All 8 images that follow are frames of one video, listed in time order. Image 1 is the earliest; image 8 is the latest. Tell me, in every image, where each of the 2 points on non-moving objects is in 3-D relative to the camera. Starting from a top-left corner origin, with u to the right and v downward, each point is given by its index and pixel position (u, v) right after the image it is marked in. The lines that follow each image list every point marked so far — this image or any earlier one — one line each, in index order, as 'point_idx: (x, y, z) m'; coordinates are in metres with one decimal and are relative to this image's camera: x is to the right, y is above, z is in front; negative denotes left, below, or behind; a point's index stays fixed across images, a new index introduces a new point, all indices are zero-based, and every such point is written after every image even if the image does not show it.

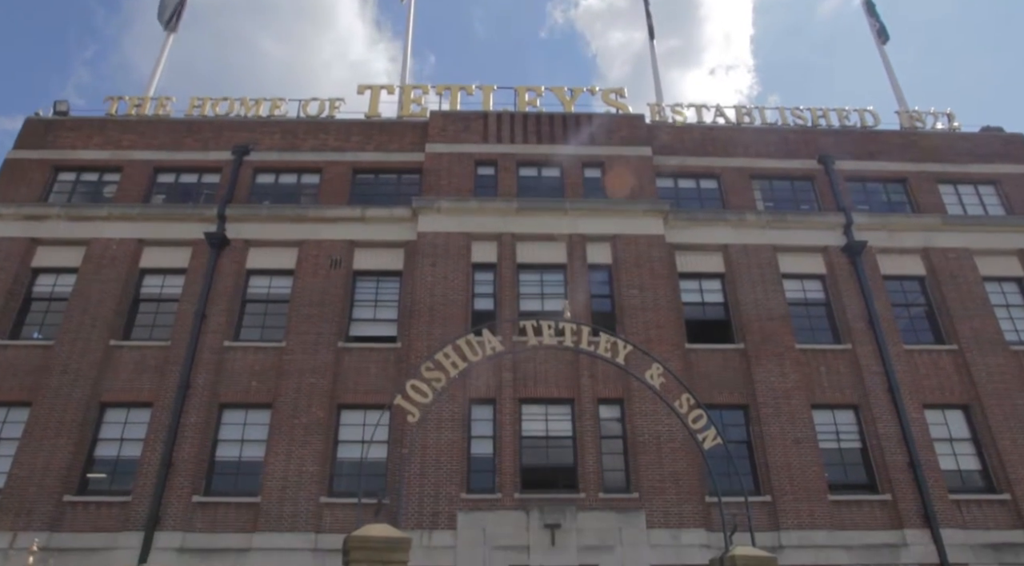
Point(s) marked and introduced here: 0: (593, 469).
0: (+1.8, -4.2, +16.4) m
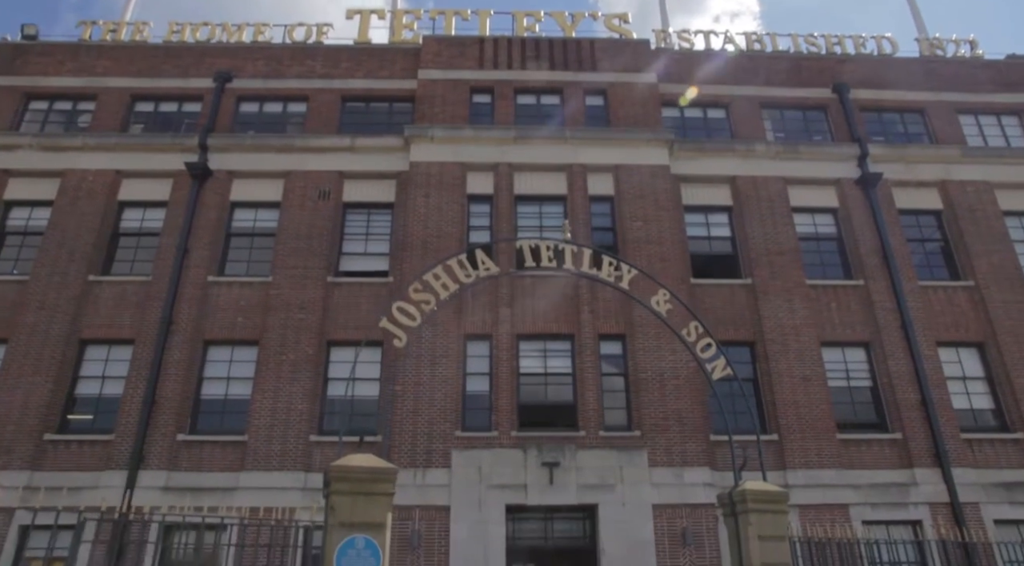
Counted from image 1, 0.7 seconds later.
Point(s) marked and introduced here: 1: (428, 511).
0: (+1.8, -2.7, +15.7) m
1: (-1.7, -4.6, +14.6) m
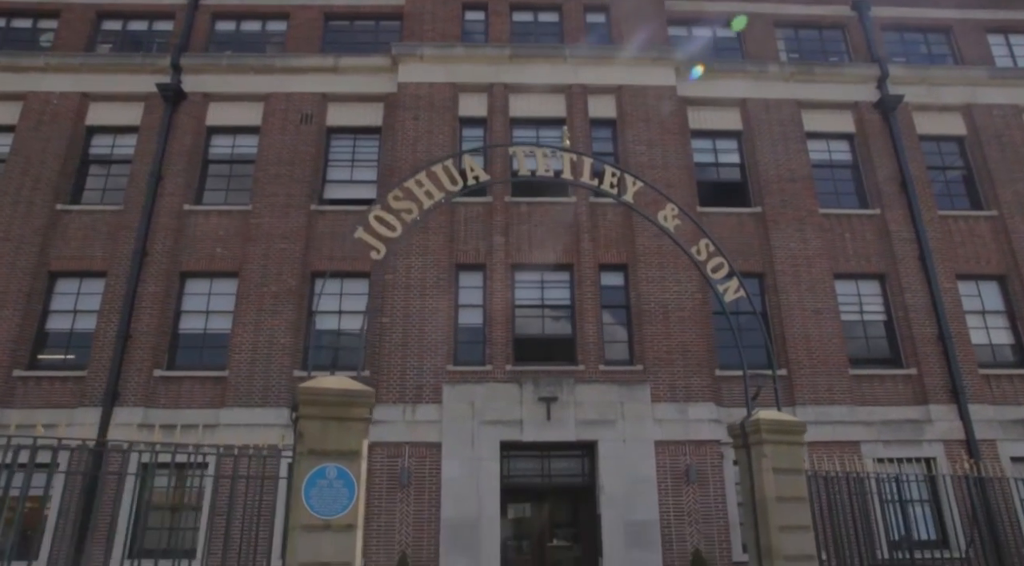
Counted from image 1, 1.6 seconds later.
0: (+1.7, -1.2, +14.9) m
1: (-1.8, -3.2, +13.9) m
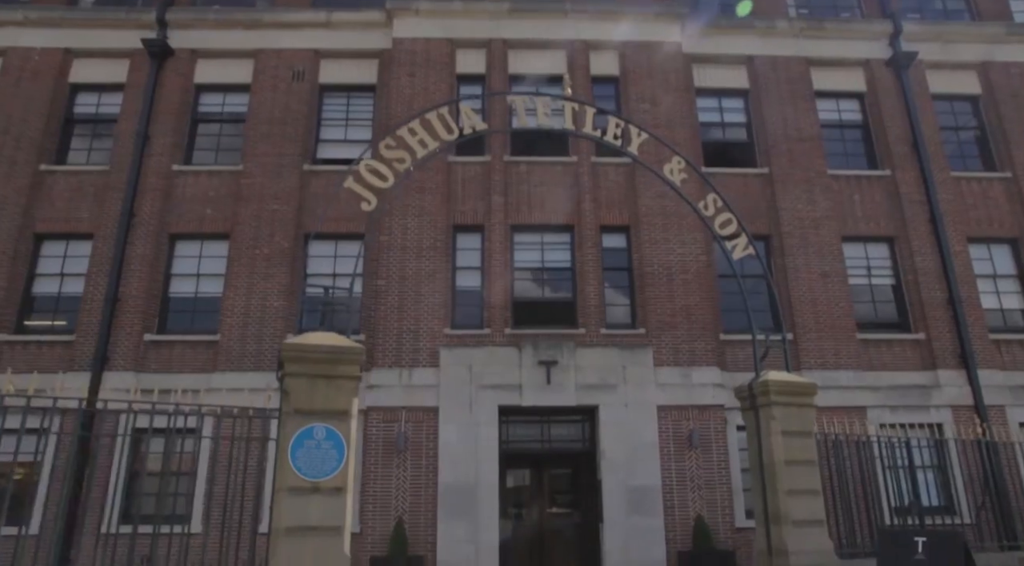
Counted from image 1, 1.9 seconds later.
0: (+1.7, -0.4, +14.5) m
1: (-1.8, -2.4, +13.6) m
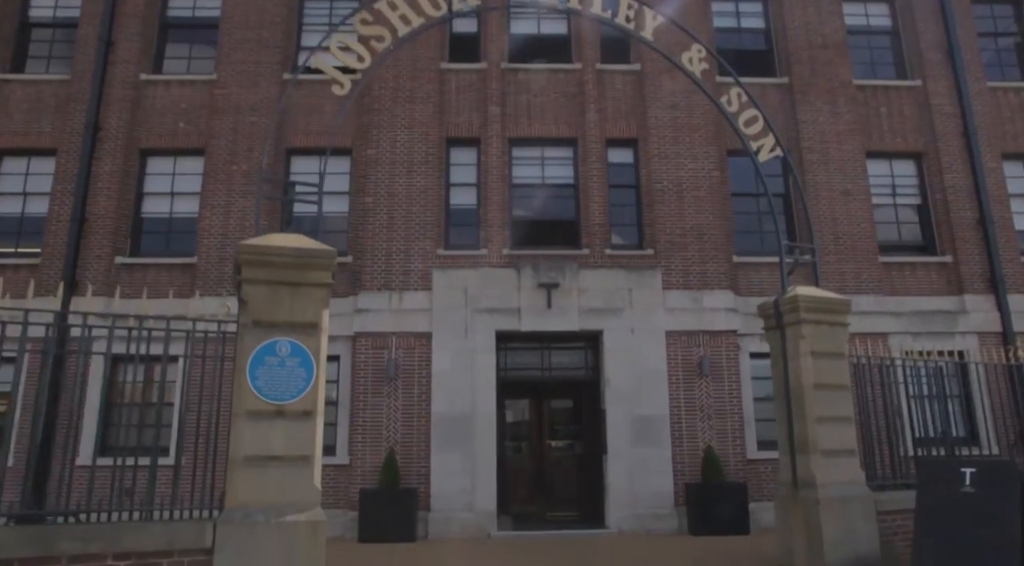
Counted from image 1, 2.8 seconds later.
0: (+1.6, +1.1, +13.4) m
1: (-1.8, -1.0, +12.7) m
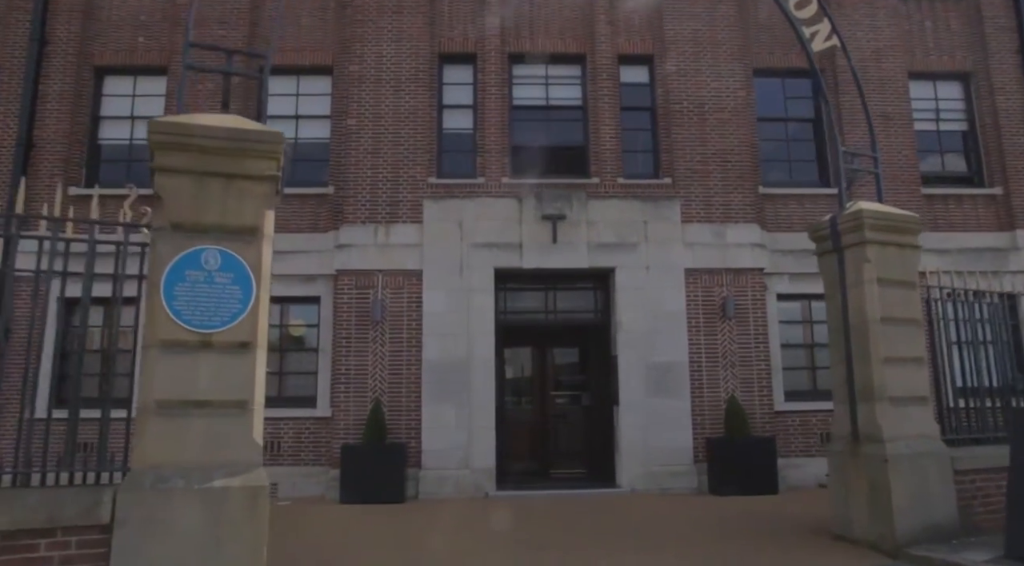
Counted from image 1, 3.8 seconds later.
0: (+1.6, +2.2, +11.9) m
1: (-1.8, +0.1, +11.3) m
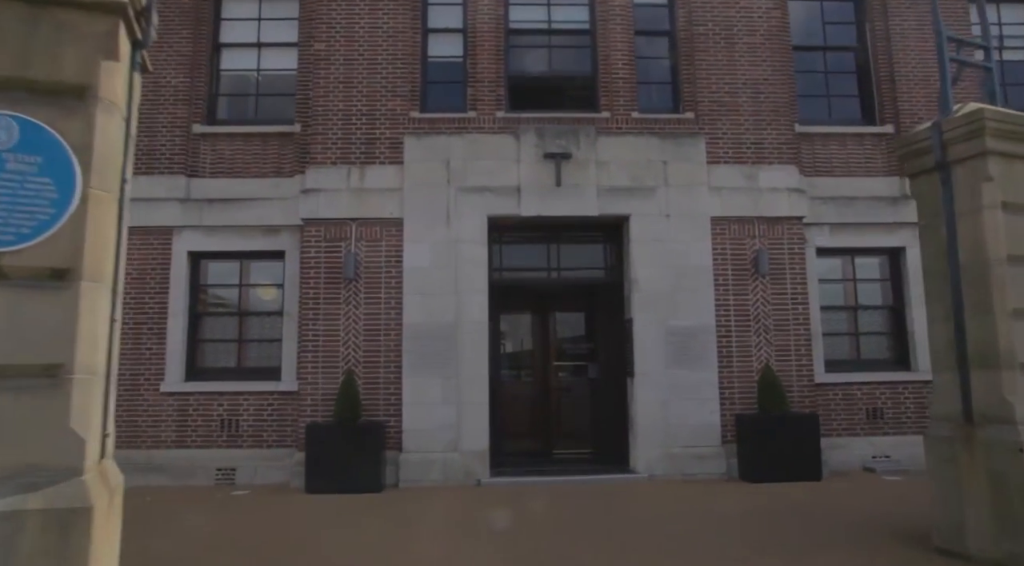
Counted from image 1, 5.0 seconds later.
0: (+1.6, +2.9, +10.2) m
1: (-1.9, +0.7, +9.6) m
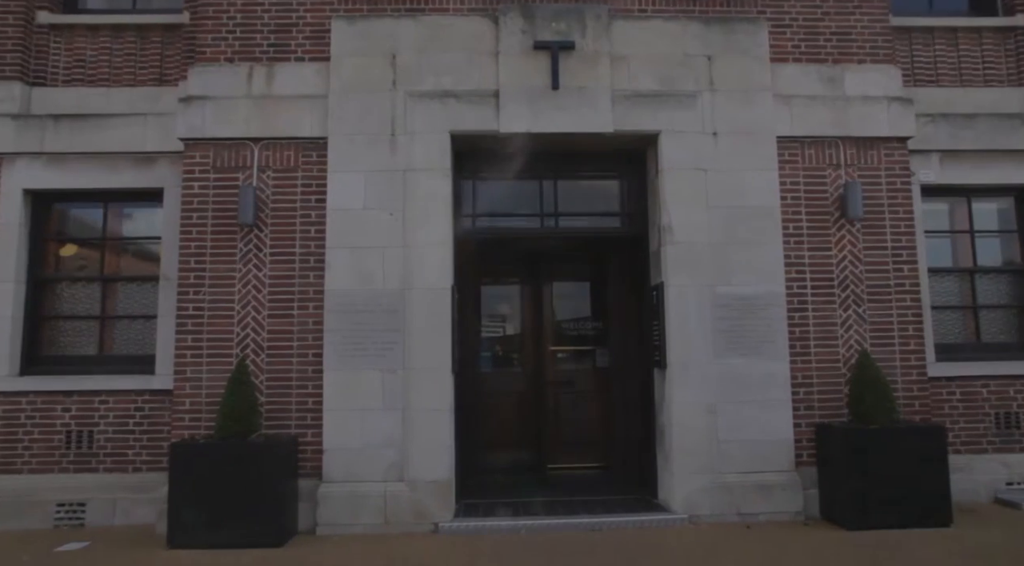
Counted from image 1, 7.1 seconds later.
0: (+1.4, +3.4, +7.1) m
1: (-2.1, +1.2, +6.6) m
